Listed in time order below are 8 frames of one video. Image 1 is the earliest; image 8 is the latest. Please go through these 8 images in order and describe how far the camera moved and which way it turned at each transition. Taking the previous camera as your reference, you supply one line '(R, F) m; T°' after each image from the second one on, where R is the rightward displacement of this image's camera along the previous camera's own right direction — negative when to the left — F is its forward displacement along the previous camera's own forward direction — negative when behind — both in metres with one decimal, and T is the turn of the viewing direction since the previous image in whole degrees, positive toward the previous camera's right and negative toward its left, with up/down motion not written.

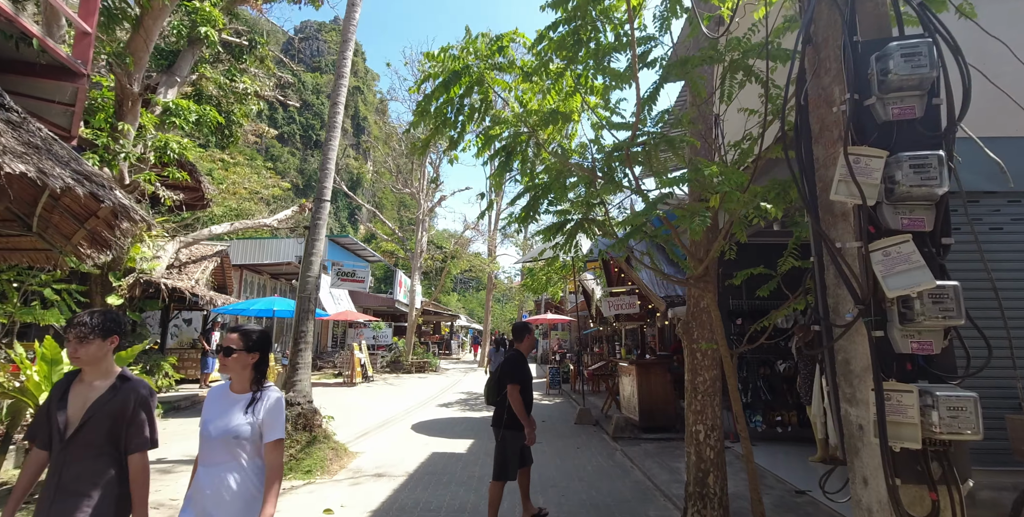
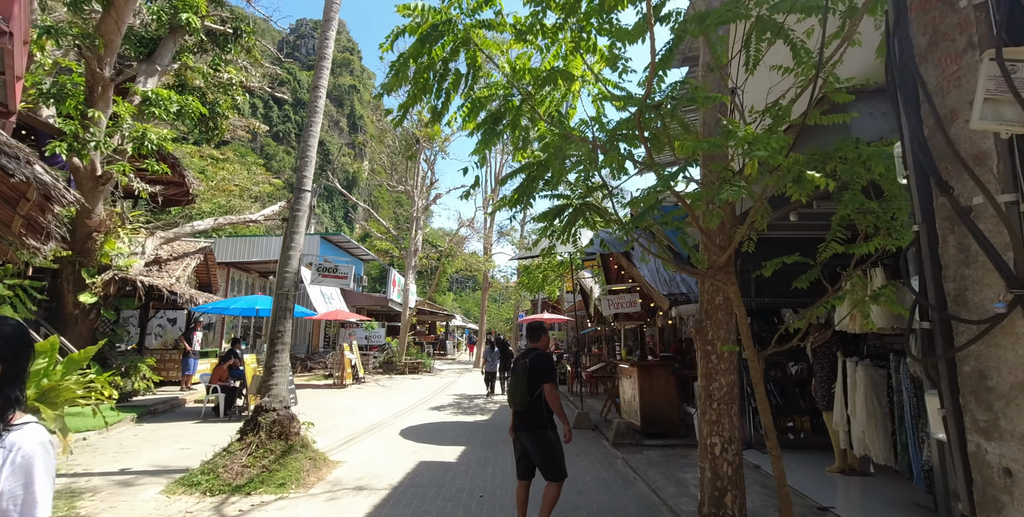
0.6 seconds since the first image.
(0.0, +0.5) m; 0°
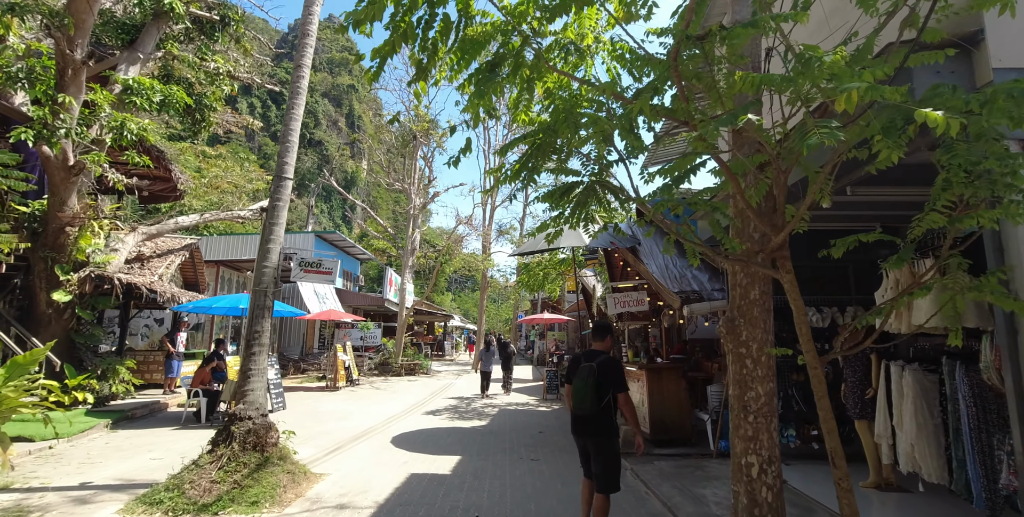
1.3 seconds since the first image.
(0.0, +0.5) m; 0°
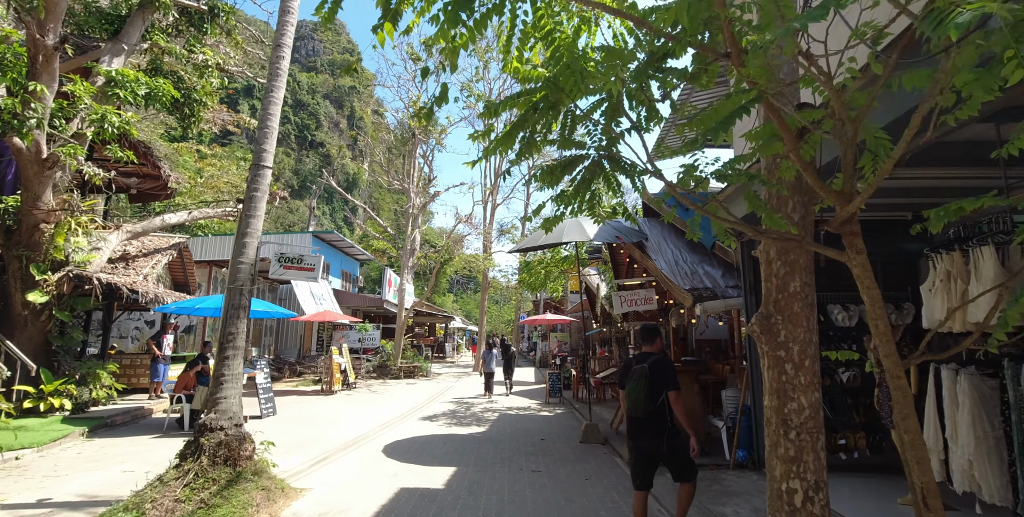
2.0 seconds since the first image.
(+0.1, +0.5) m; 0°
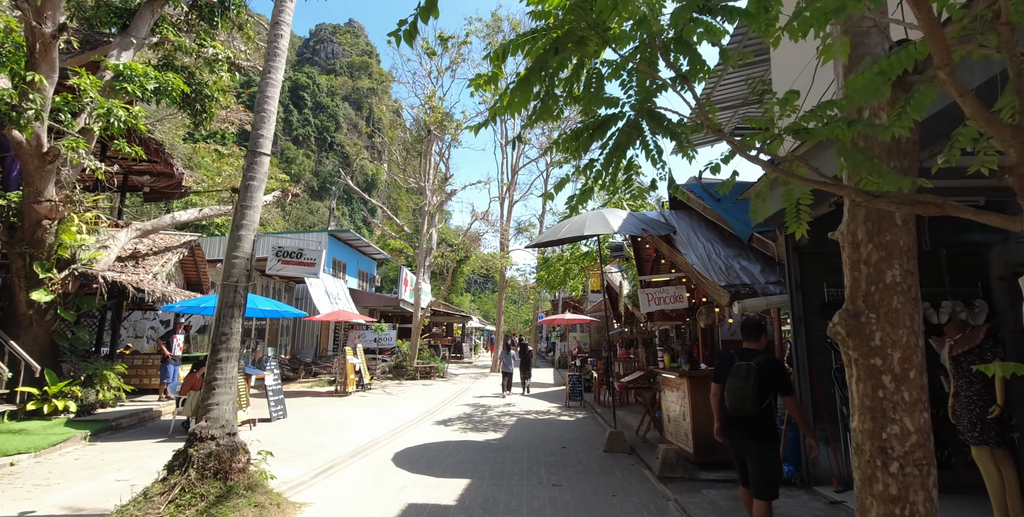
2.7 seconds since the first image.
(0.0, +0.5) m; -2°
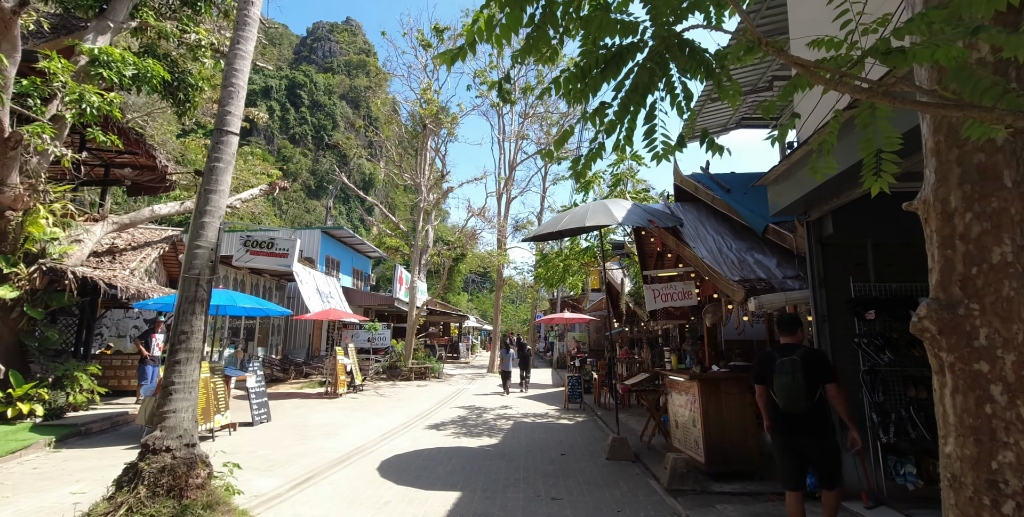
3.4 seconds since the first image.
(0.0, +0.5) m; 0°
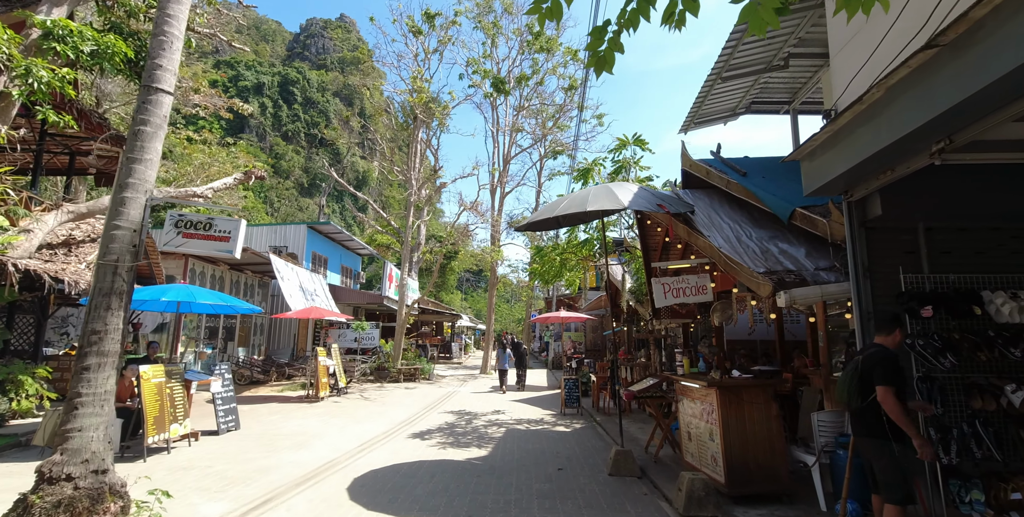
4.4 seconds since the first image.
(0.0, +0.8) m; +1°
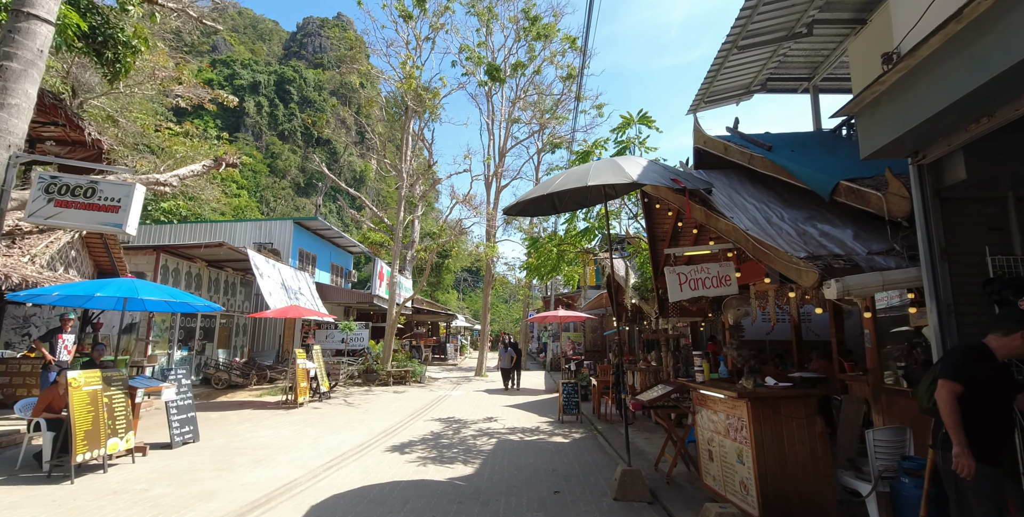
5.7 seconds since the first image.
(+0.1, +0.9) m; 0°
